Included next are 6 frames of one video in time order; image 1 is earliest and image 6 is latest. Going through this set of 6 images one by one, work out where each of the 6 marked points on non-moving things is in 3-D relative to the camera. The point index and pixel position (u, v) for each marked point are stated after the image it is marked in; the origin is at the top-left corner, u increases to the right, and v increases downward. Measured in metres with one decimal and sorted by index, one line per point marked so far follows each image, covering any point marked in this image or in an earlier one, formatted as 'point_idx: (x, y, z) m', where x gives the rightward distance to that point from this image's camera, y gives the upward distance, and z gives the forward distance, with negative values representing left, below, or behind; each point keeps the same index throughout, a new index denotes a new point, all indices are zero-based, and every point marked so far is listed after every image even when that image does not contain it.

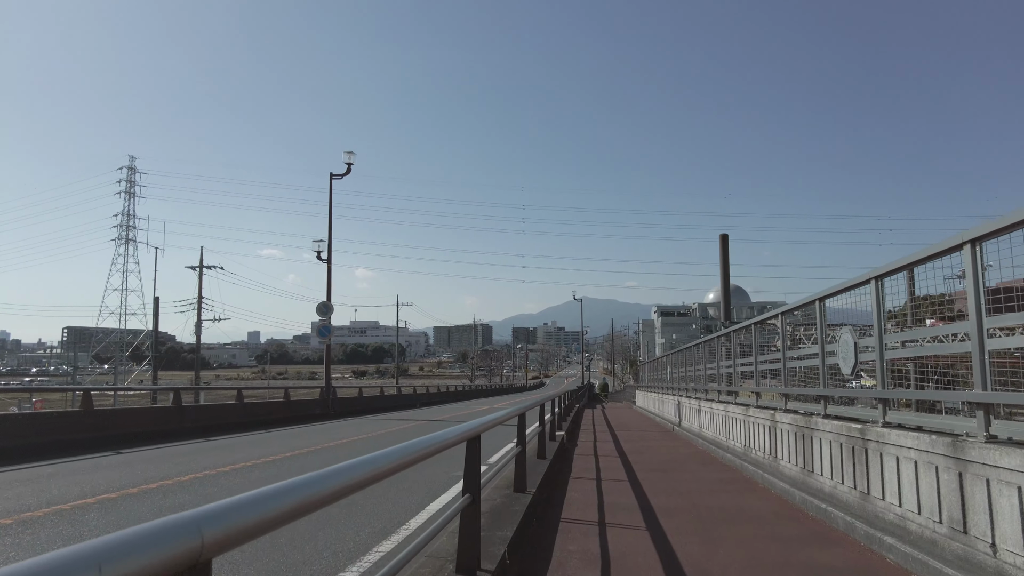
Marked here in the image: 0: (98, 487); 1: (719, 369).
0: (-5.7, -2.7, +9.2) m
1: (+4.7, -1.9, +15.8) m
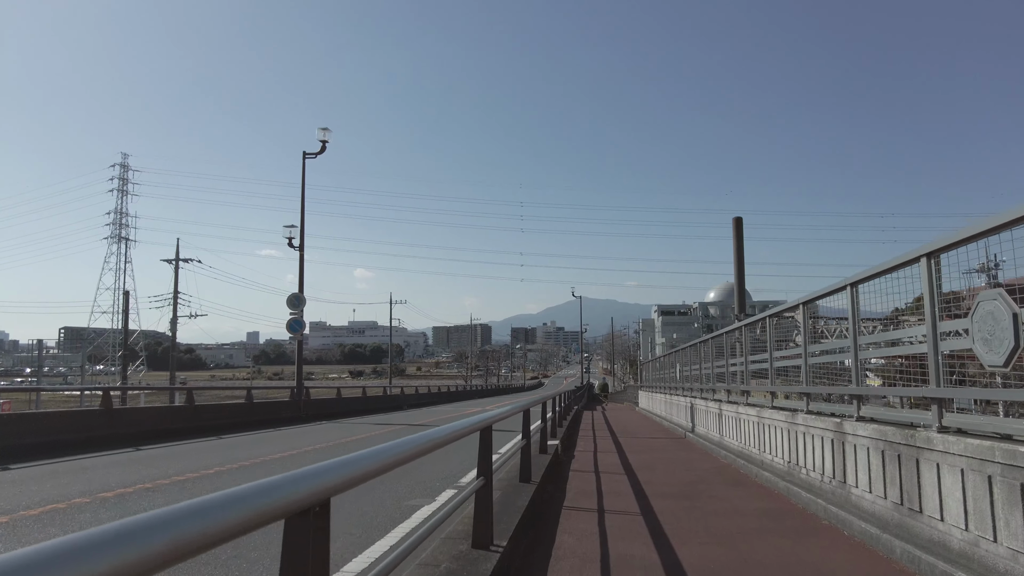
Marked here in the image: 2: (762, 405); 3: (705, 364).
0: (-5.8, -2.6, +8.4) m
1: (+4.6, -1.8, +15.1) m
2: (+4.2, -2.0, +11.7) m
3: (+4.7, -1.9, +17.0) m
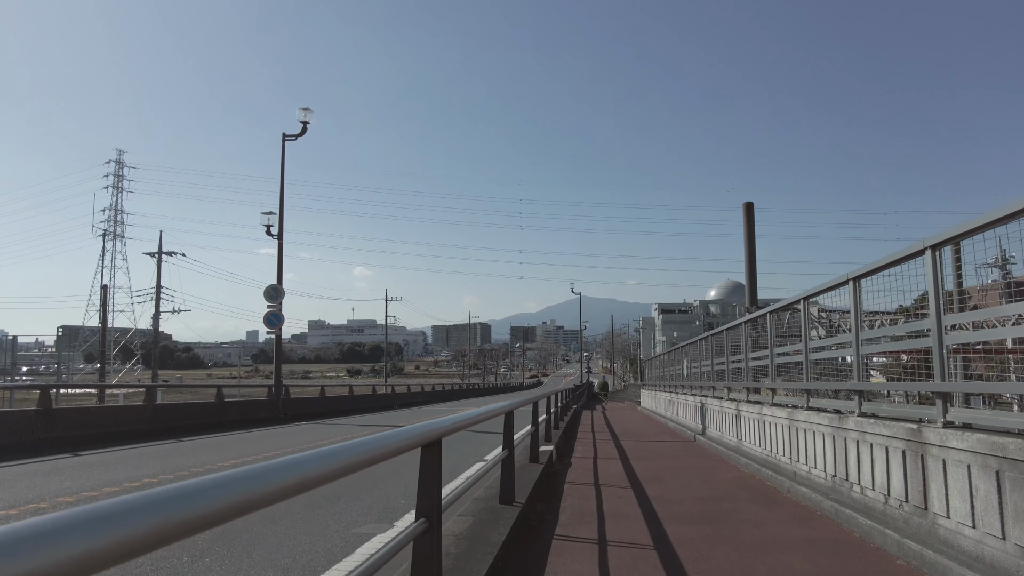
0: (-5.9, -2.5, +8.0) m
1: (+4.5, -1.7, +14.6) m
2: (+4.1, -1.9, +11.2) m
3: (+4.7, -1.8, +16.5) m
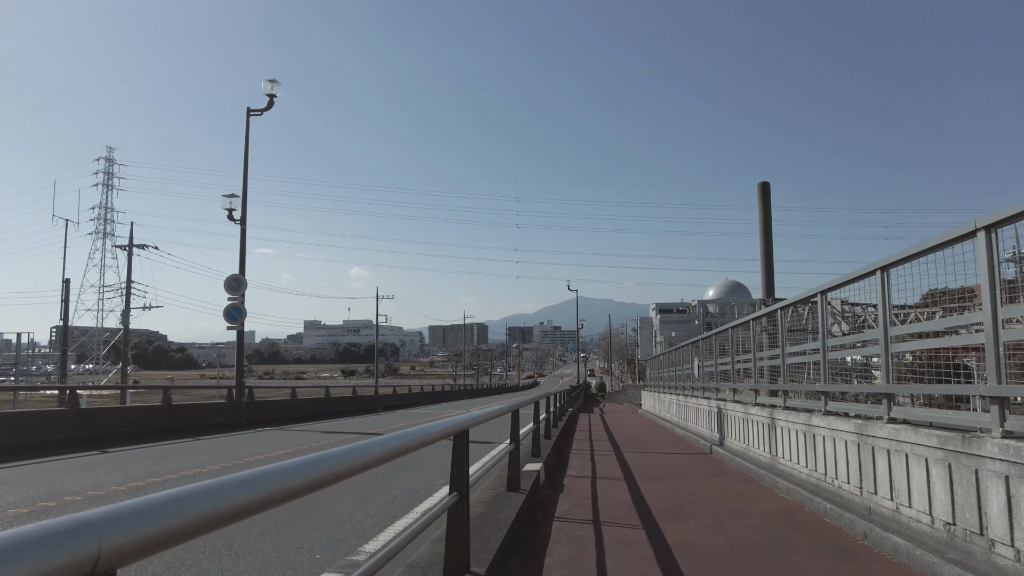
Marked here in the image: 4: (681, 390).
0: (-6.0, -2.4, +7.2) m
1: (+4.4, -1.6, +13.9) m
2: (+4.0, -1.8, +10.5) m
3: (+4.5, -1.7, +15.9) m
4: (+4.8, -2.9, +19.0) m
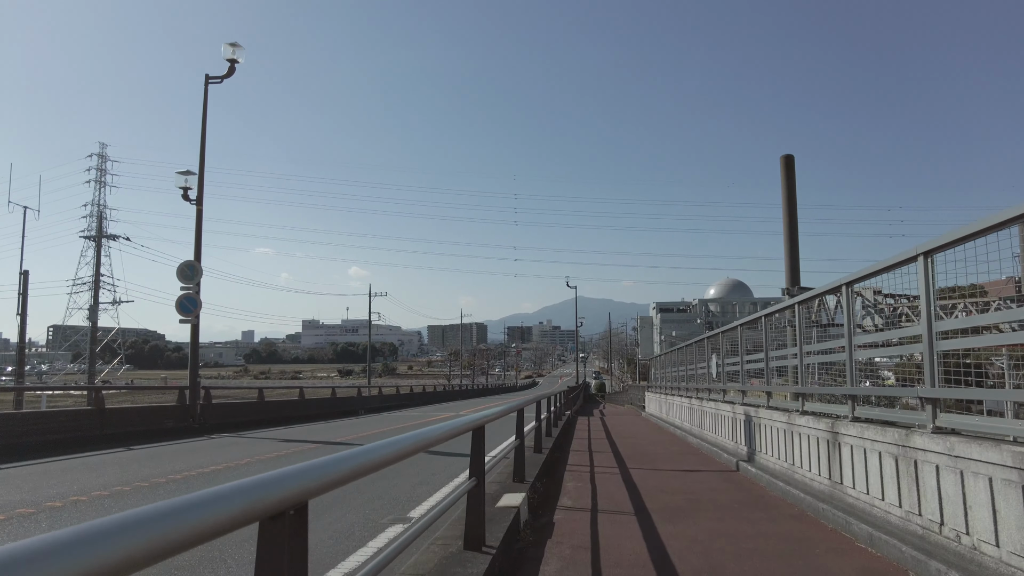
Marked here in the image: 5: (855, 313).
0: (-6.1, -2.3, +6.5) m
1: (+4.3, -1.5, +13.2) m
2: (+3.9, -1.7, +9.8) m
3: (+4.4, -1.7, +15.2) m
4: (+4.7, -2.8, +18.3) m
5: (+3.7, -0.3, +7.3) m
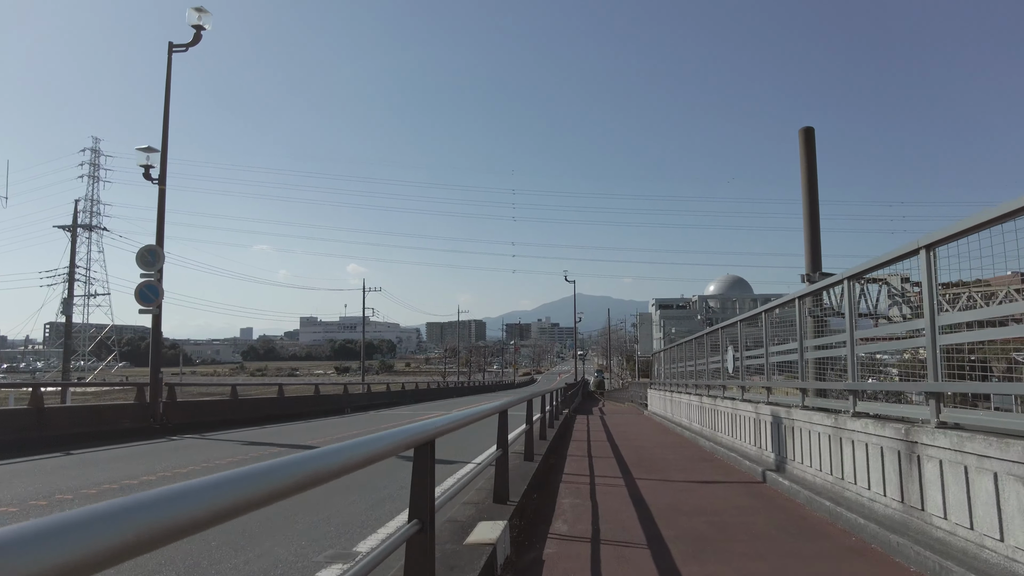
0: (-6.1, -2.2, +6.1) m
1: (+4.2, -1.4, +12.8) m
2: (+3.8, -1.6, +9.3) m
3: (+4.3, -1.5, +14.7) m
4: (+4.6, -2.6, +17.8) m
5: (+3.6, -0.2, +6.8) m
